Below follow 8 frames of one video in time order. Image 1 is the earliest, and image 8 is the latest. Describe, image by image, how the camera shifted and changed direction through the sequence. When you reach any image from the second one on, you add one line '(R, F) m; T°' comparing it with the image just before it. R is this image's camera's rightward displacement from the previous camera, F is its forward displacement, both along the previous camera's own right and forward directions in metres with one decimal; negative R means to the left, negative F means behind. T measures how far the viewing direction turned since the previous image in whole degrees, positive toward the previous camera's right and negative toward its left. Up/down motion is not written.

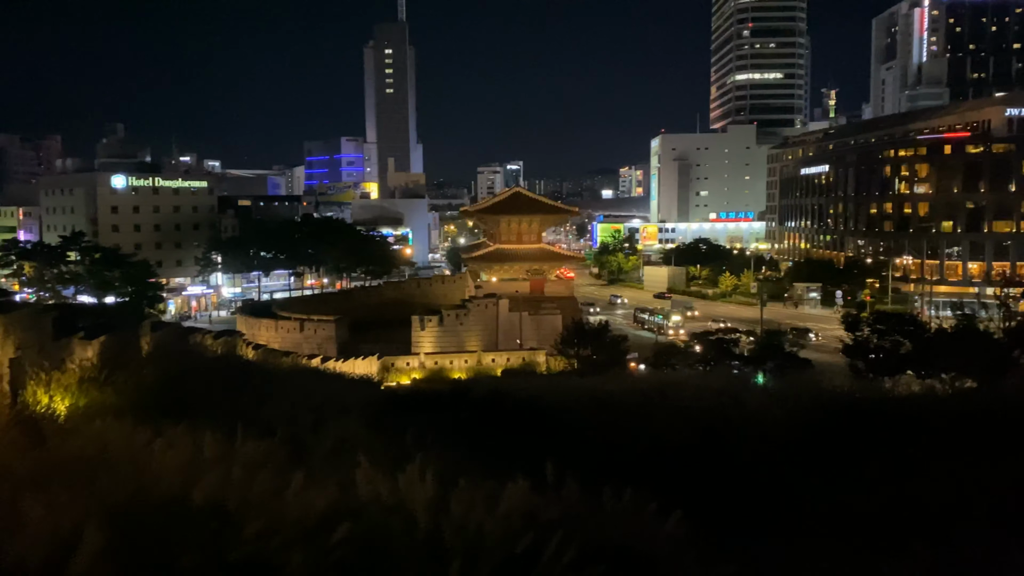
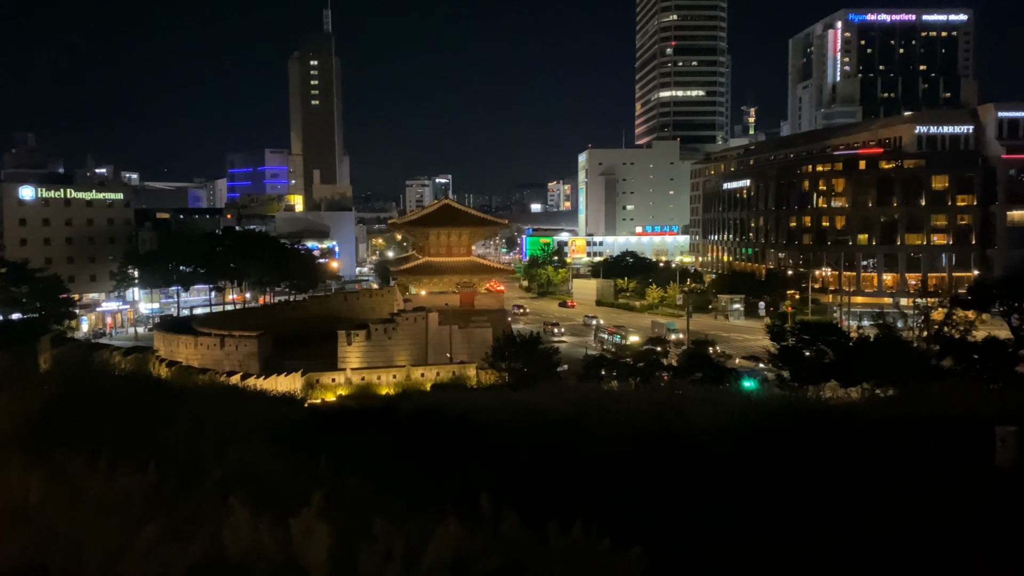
(0.0, +0.5) m; +5°
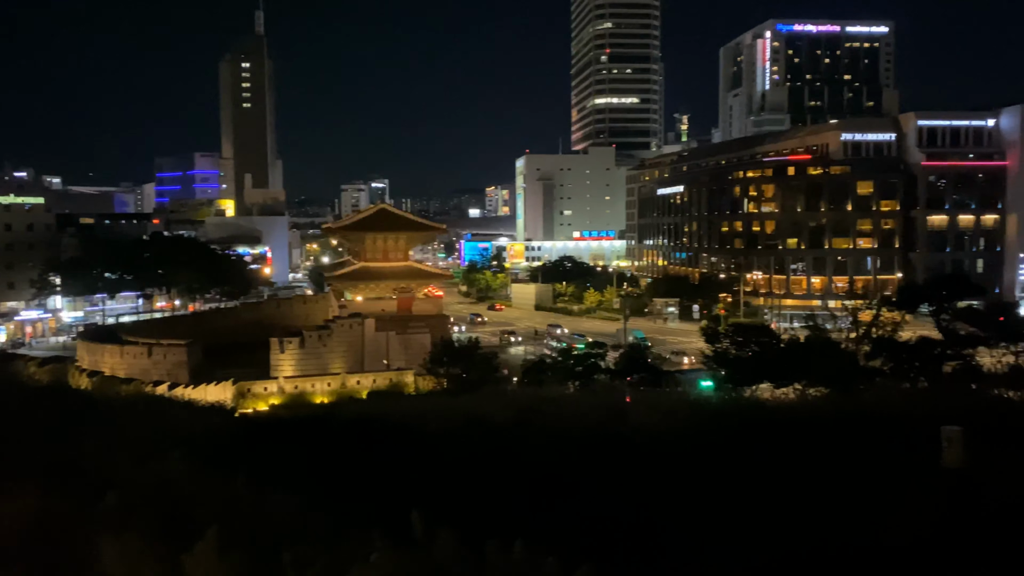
(0.0, +0.2) m; +4°
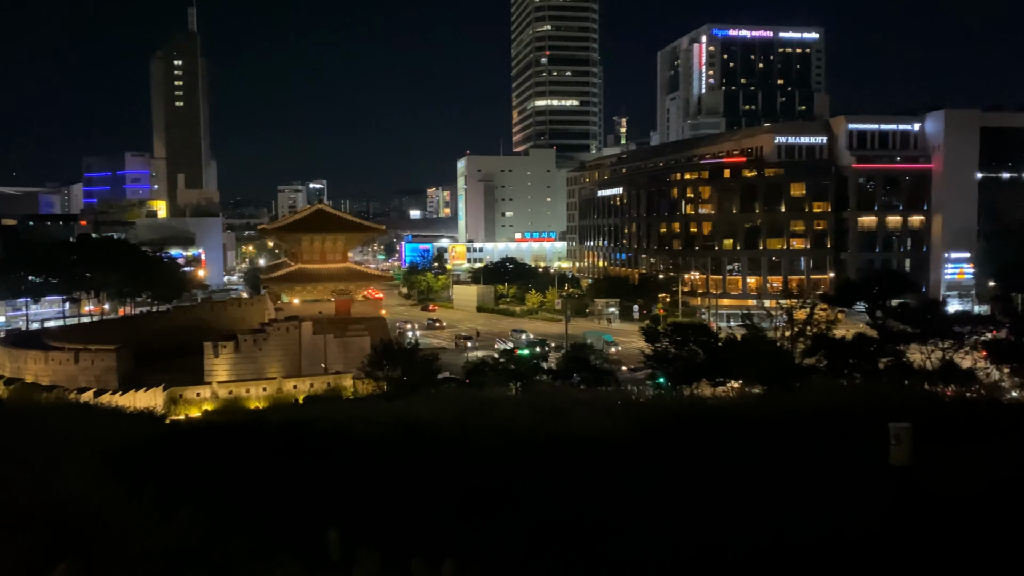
(0.0, +0.3) m; +4°
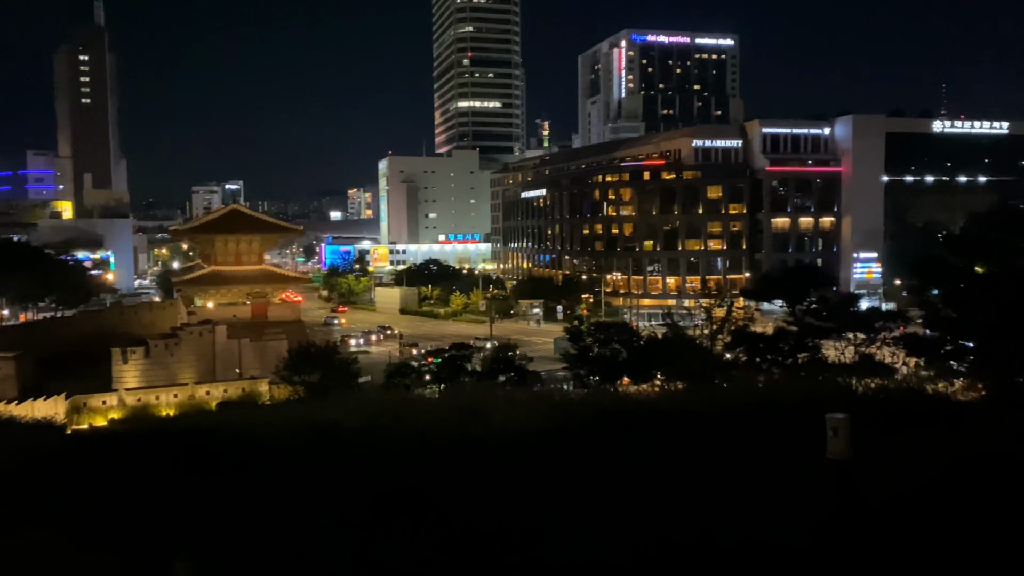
(+0.1, +0.3) m; +5°
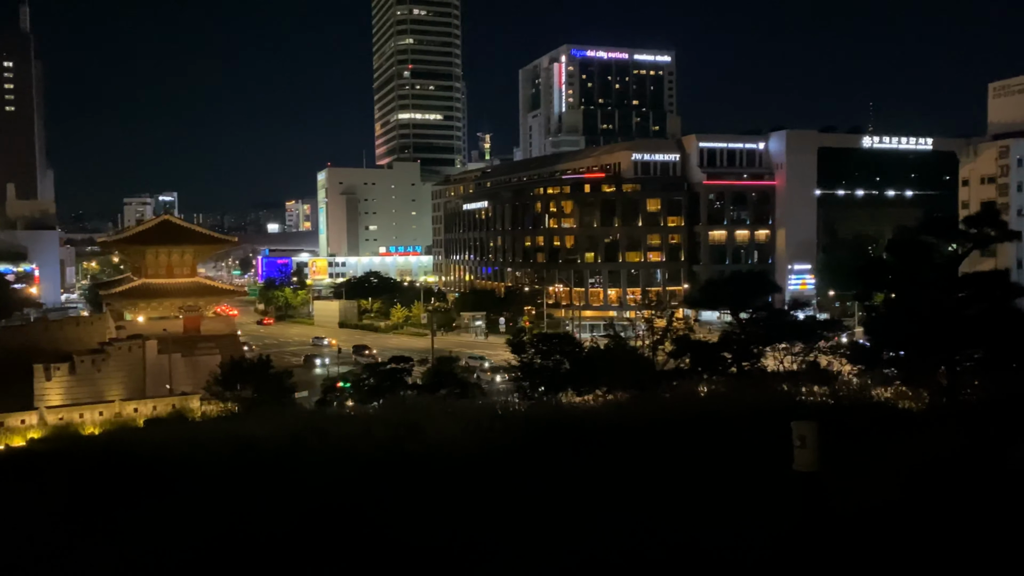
(0.0, +0.3) m; +4°
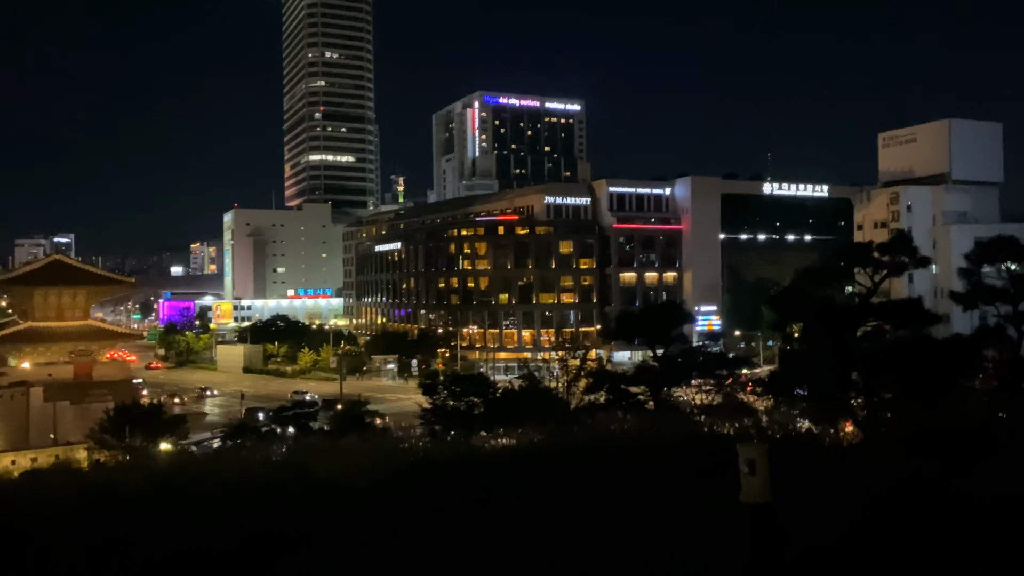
(0.0, +0.5) m; +6°
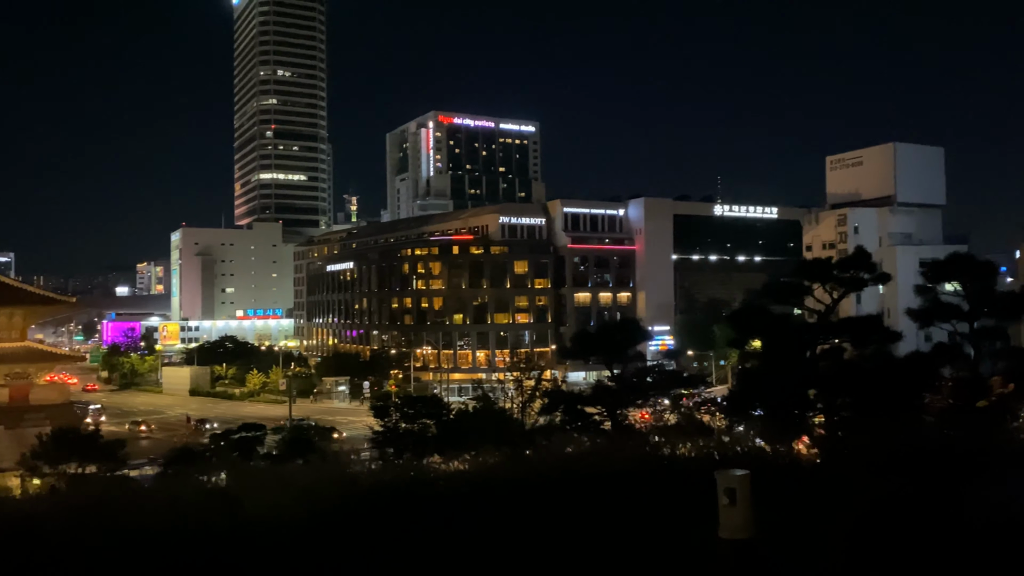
(0.0, +0.3) m; +3°
